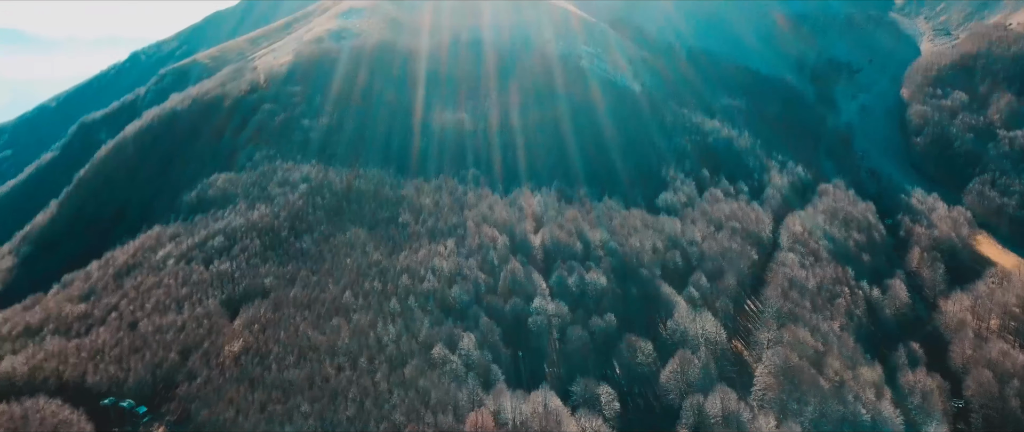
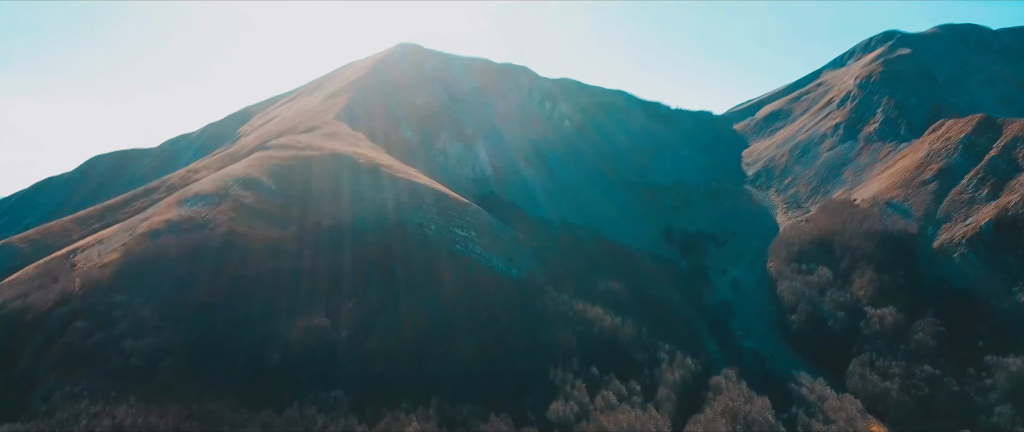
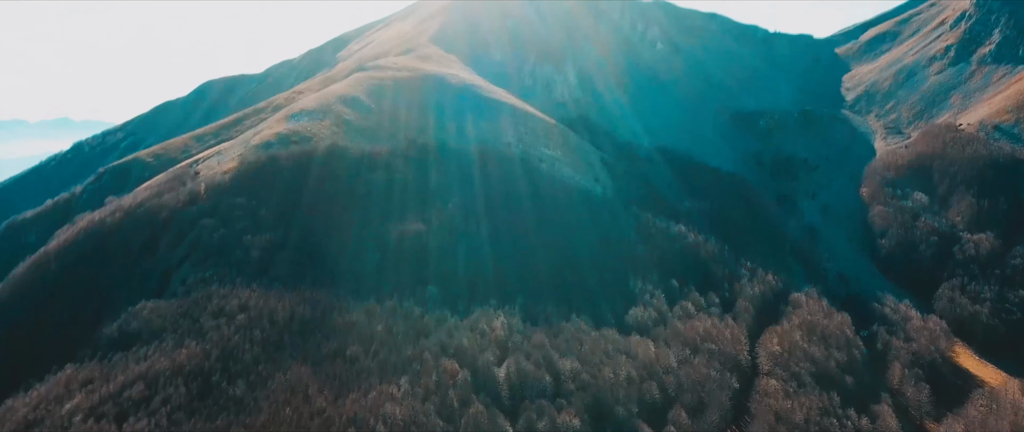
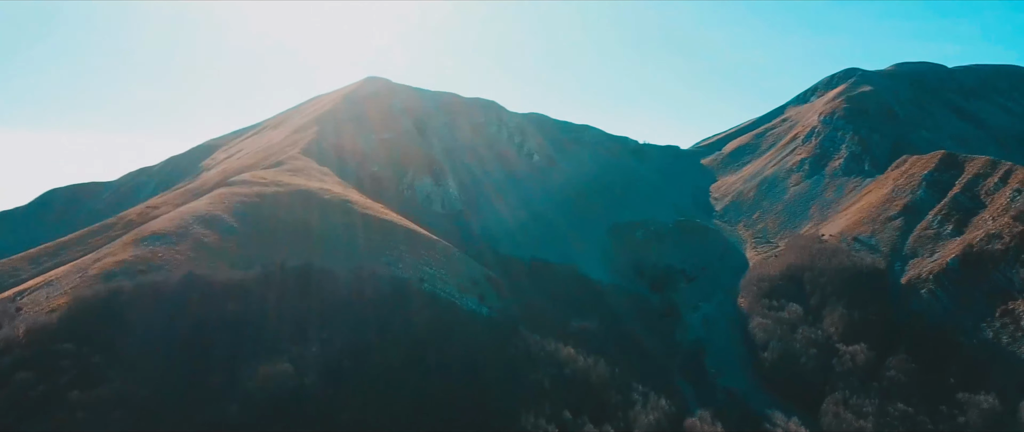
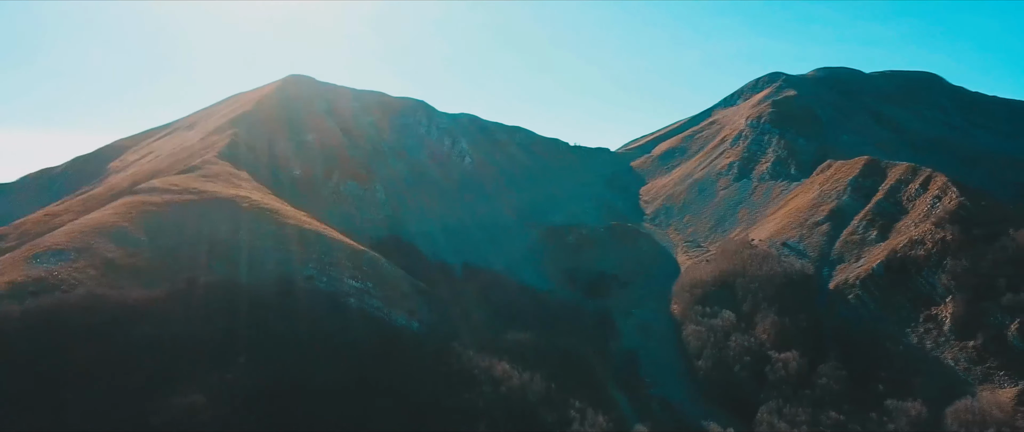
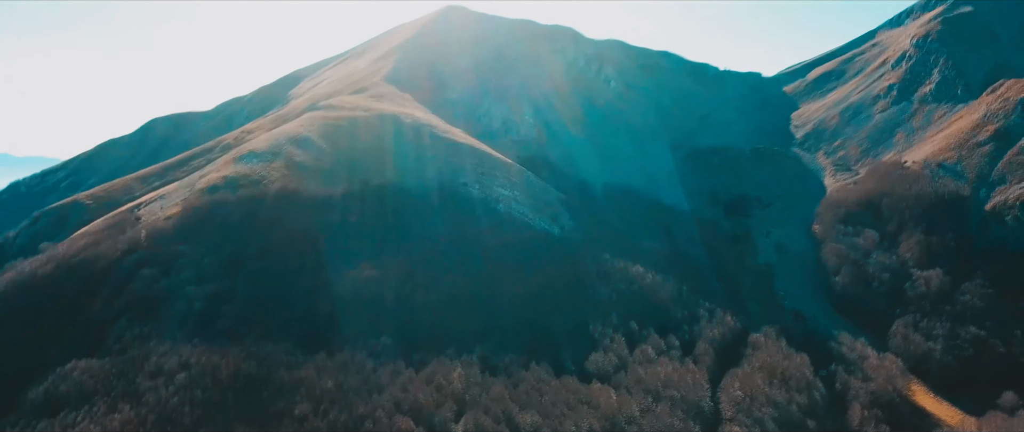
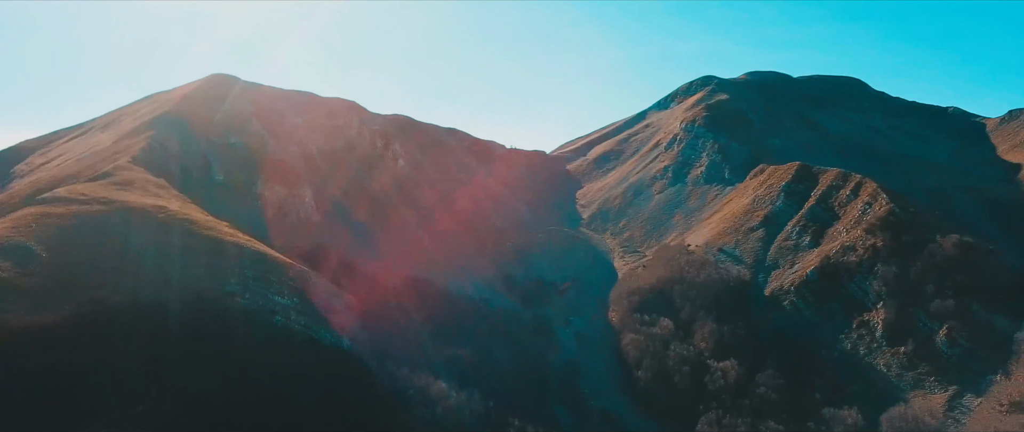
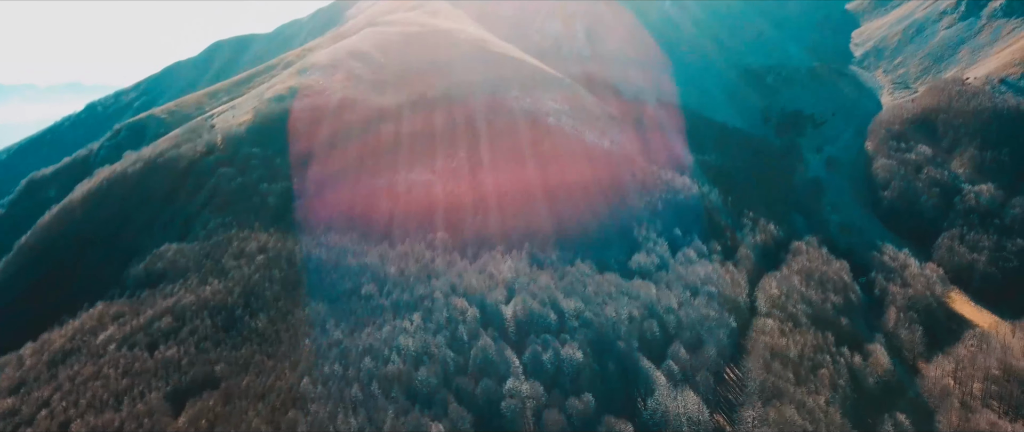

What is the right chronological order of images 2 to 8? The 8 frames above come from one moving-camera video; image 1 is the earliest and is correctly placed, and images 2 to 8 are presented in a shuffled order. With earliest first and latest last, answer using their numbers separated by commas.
8, 3, 6, 2, 4, 5, 7
